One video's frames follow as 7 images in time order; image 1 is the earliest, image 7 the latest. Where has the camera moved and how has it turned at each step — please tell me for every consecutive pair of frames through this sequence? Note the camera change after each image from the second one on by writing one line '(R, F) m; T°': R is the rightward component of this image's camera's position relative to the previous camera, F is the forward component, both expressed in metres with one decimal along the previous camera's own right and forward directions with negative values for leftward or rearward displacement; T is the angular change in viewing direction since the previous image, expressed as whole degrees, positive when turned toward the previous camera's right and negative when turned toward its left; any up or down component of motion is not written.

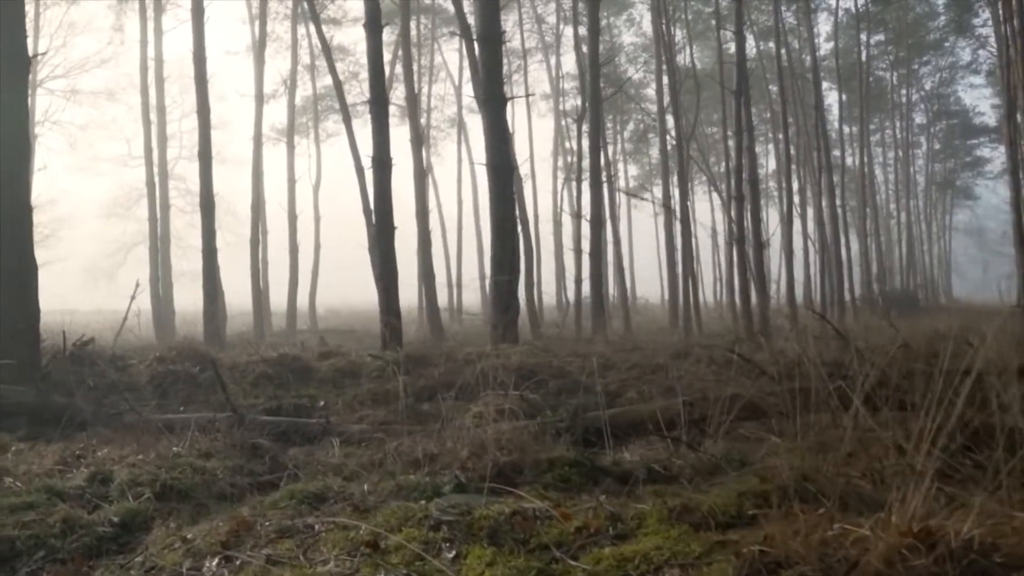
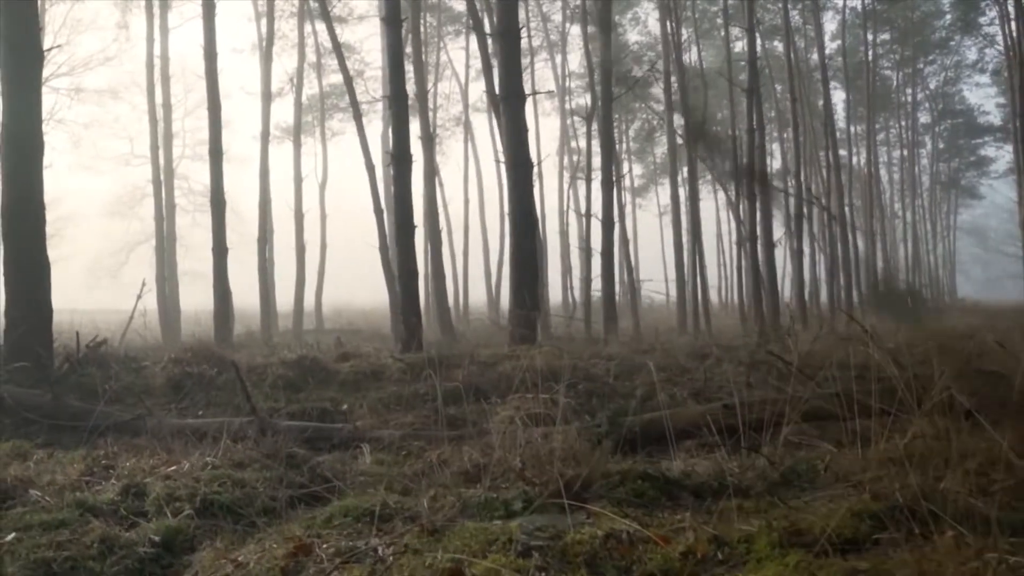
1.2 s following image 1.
(-0.3, +0.3) m; 0°
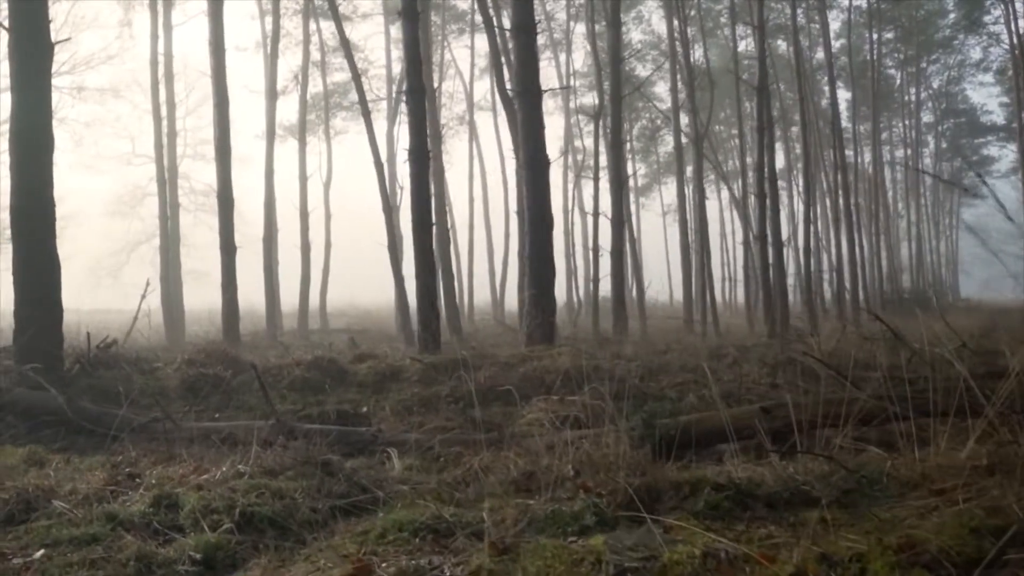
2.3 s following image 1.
(-0.2, +0.2) m; 0°
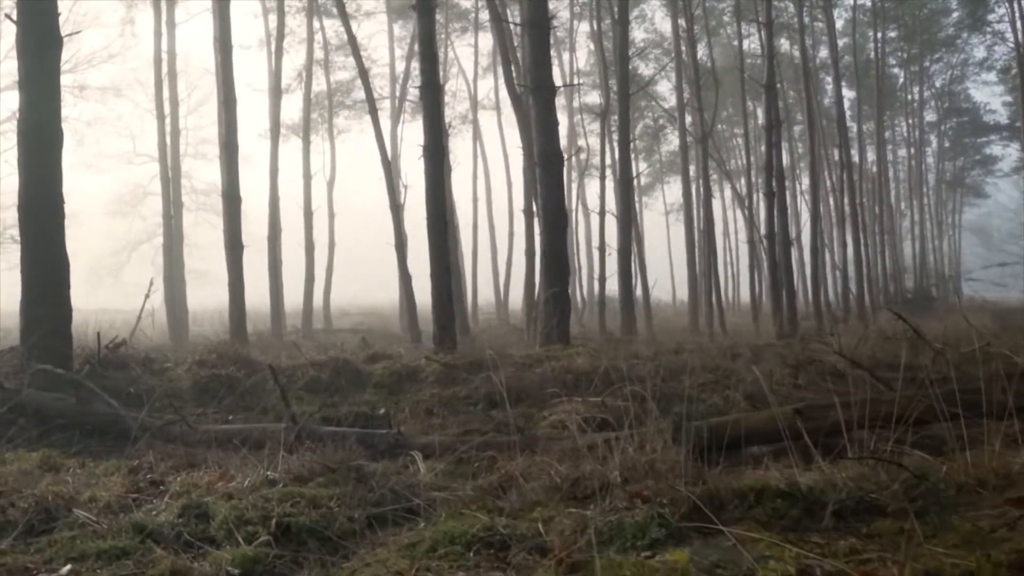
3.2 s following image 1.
(-0.2, +0.2) m; 0°
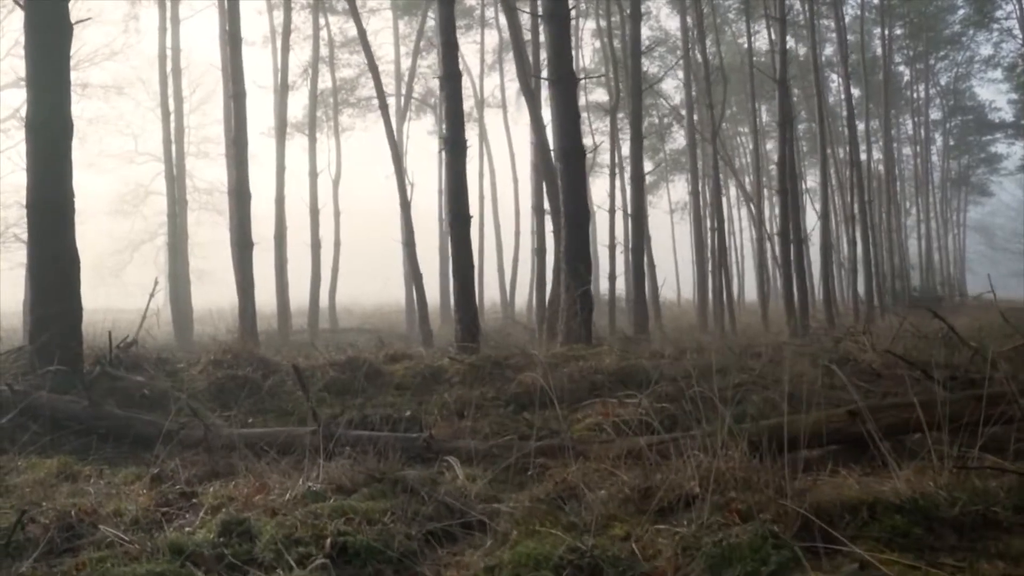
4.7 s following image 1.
(-0.3, +0.3) m; 0°
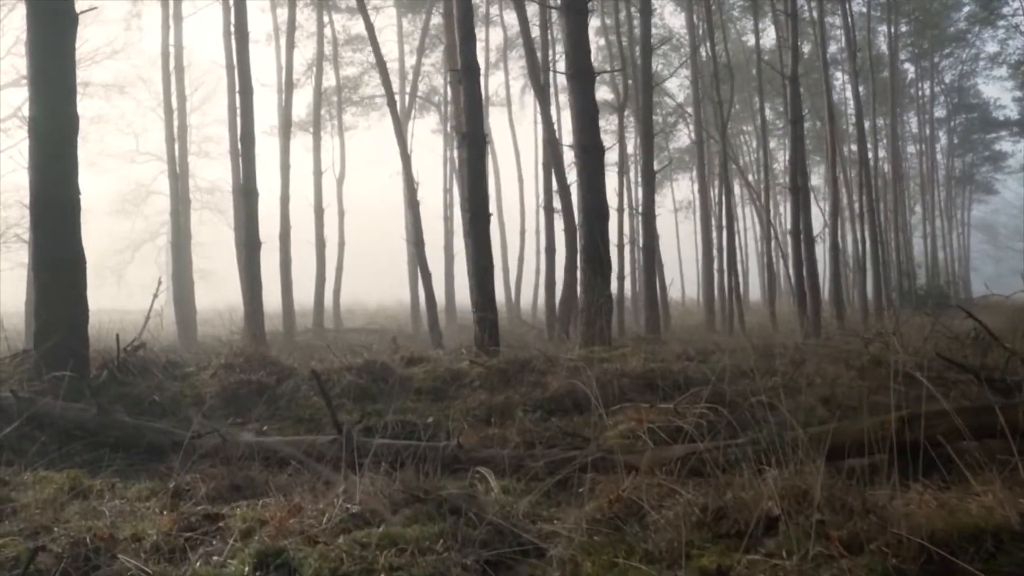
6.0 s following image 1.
(-0.2, +0.3) m; 0°
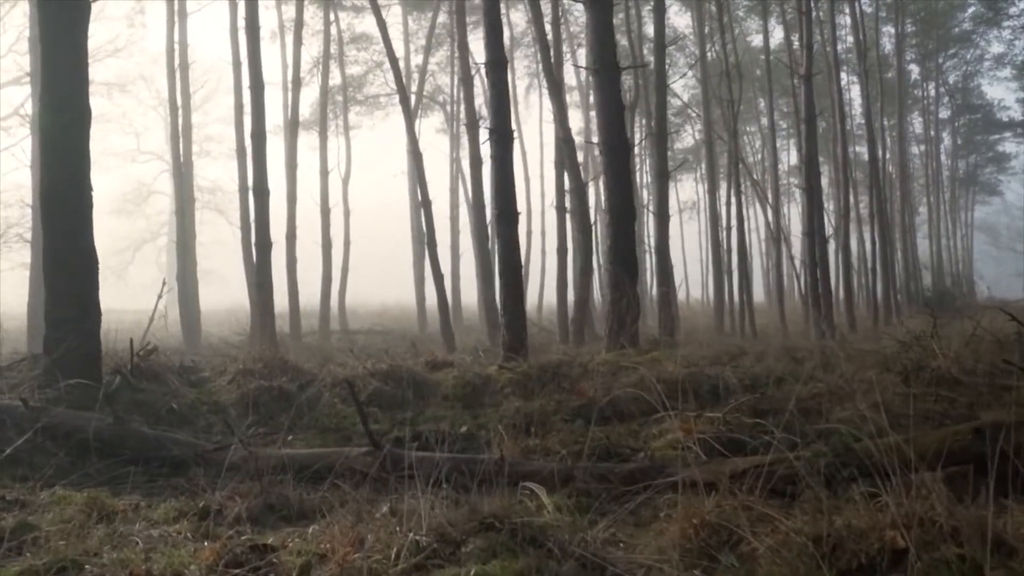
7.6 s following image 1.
(-0.3, +0.4) m; 0°
